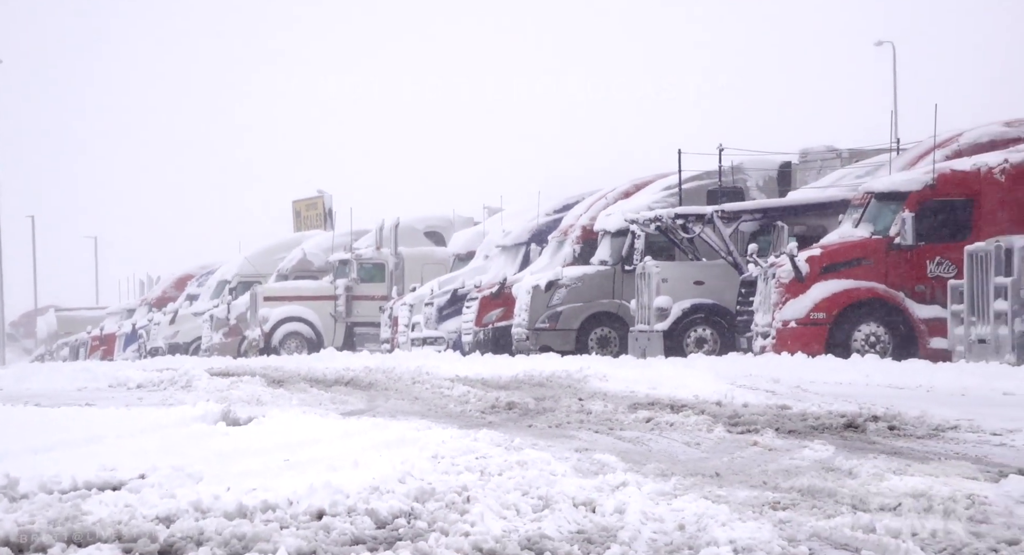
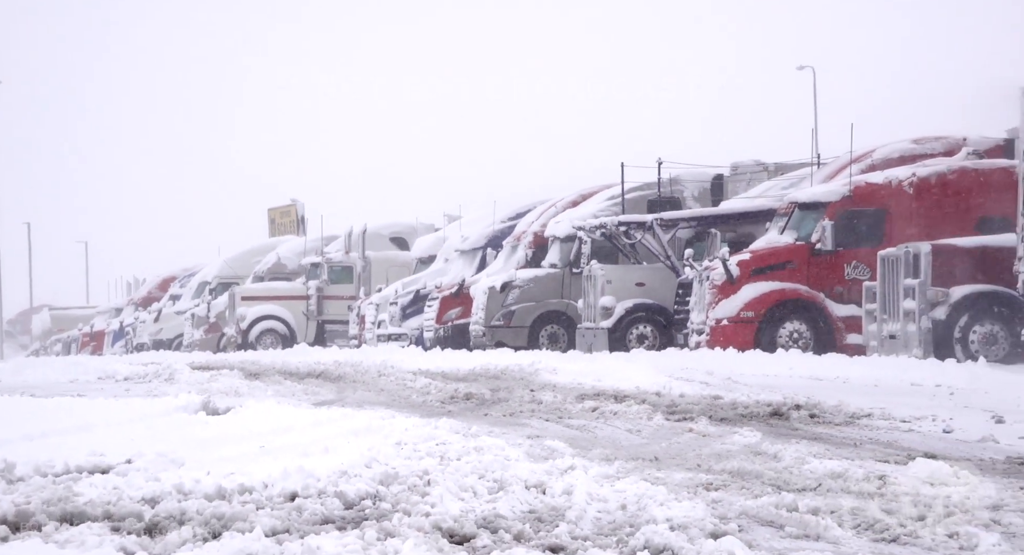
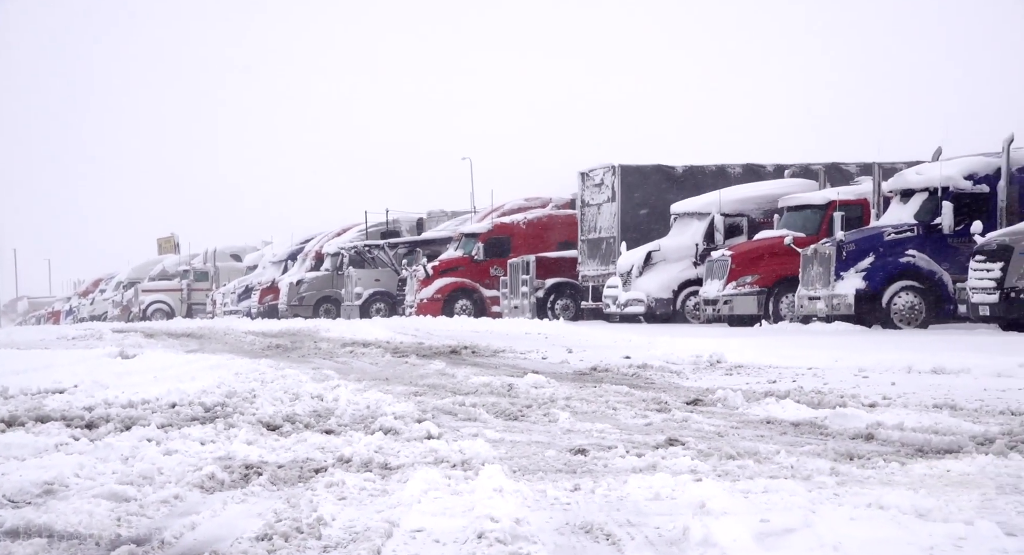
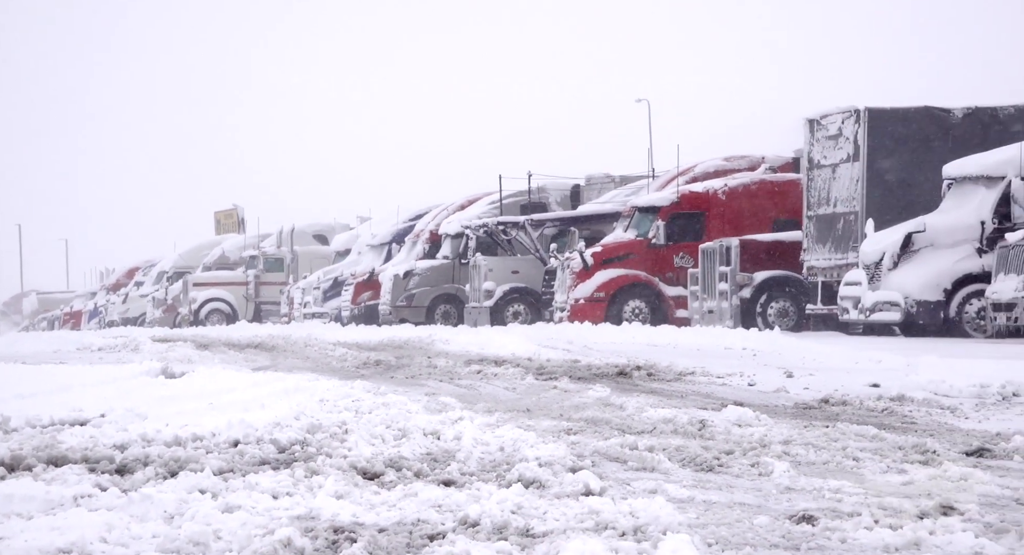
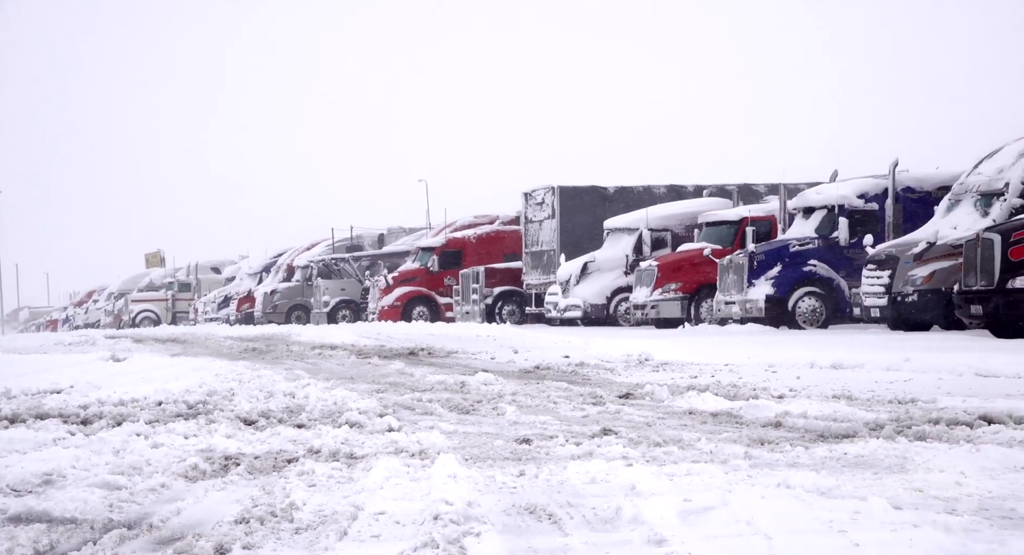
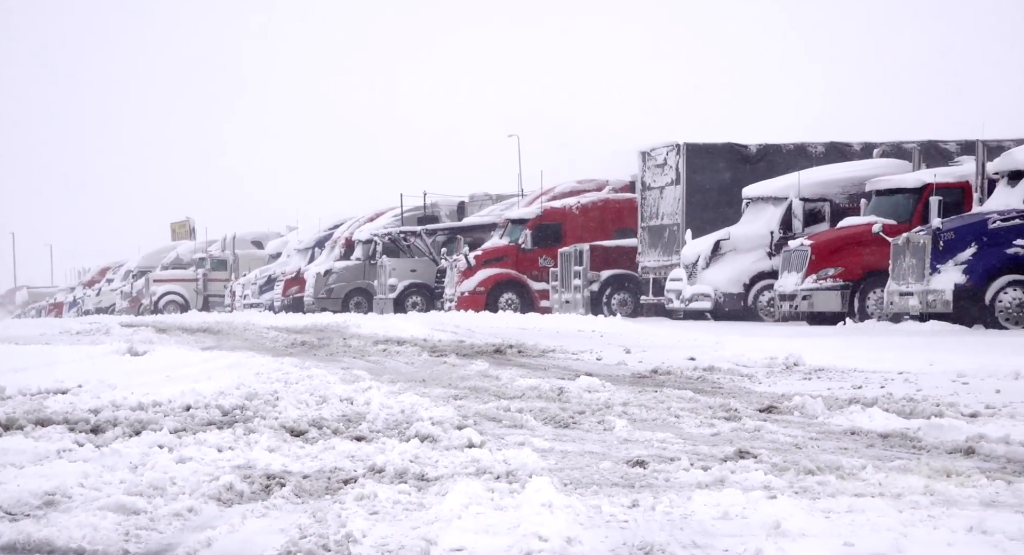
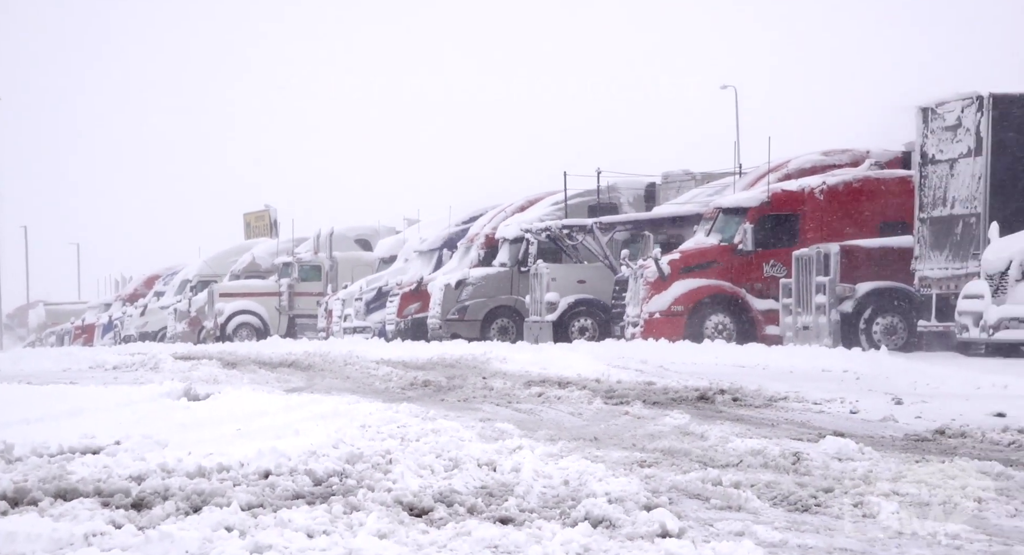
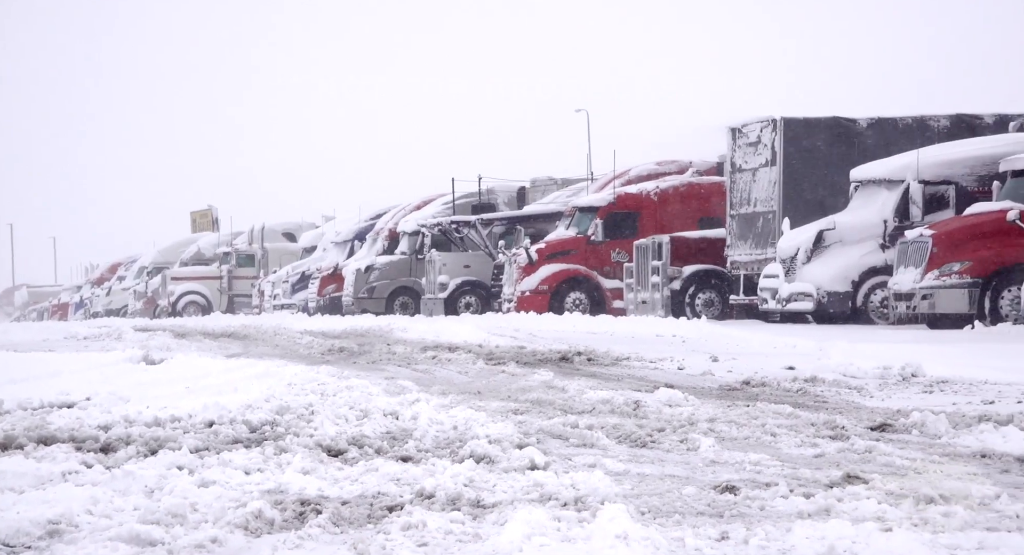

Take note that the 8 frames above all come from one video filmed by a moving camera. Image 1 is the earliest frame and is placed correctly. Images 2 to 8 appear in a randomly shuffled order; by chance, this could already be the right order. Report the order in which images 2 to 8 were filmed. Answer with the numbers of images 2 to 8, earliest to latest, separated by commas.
2, 7, 4, 8, 6, 3, 5
